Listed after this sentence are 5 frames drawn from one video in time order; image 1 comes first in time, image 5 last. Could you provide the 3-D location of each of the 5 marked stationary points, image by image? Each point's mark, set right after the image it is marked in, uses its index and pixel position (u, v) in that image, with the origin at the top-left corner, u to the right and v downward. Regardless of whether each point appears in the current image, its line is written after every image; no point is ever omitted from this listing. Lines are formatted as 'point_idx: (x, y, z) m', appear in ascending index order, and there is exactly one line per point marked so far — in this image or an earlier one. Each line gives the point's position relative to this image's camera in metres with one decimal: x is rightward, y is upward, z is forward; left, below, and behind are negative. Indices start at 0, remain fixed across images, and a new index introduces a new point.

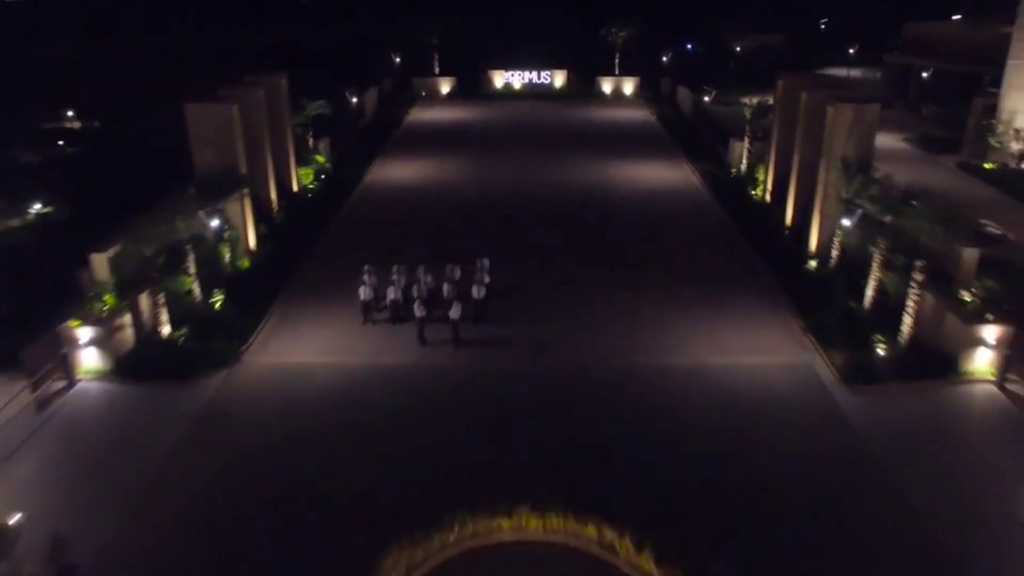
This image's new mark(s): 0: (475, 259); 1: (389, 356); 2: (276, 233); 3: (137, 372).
0: (-0.6, +0.5, +15.8) m
1: (-1.6, -1.0, +12.8) m
2: (-4.4, +1.1, +17.4) m
3: (-5.0, -1.0, +12.3) m
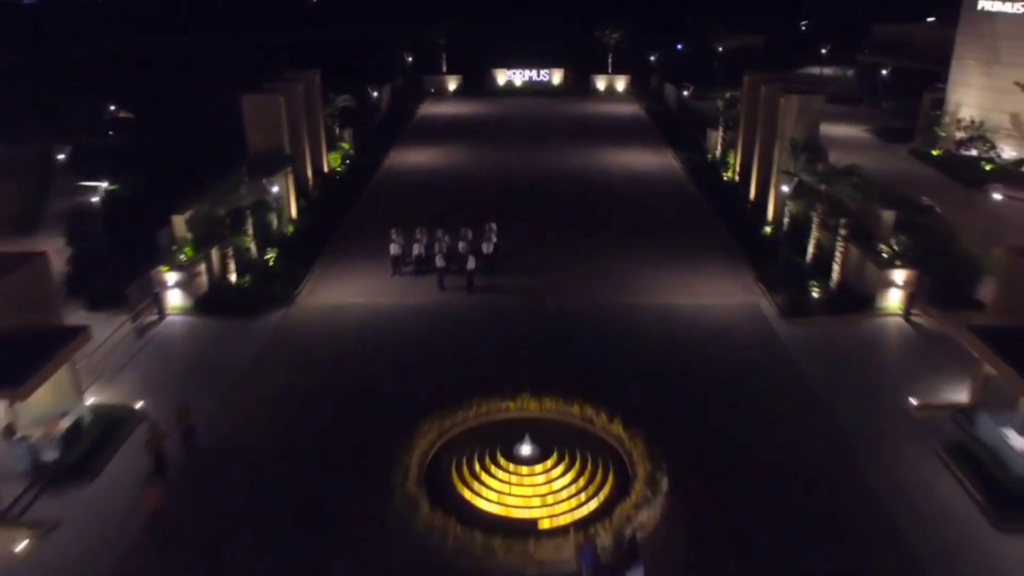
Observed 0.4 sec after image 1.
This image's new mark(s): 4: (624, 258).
0: (-0.5, +1.3, +18.7) m
1: (-1.6, -0.2, +15.7) m
2: (-4.4, +1.9, +20.3) m
3: (-4.9, -0.3, +15.3) m
4: (+2.1, +0.6, +17.5) m
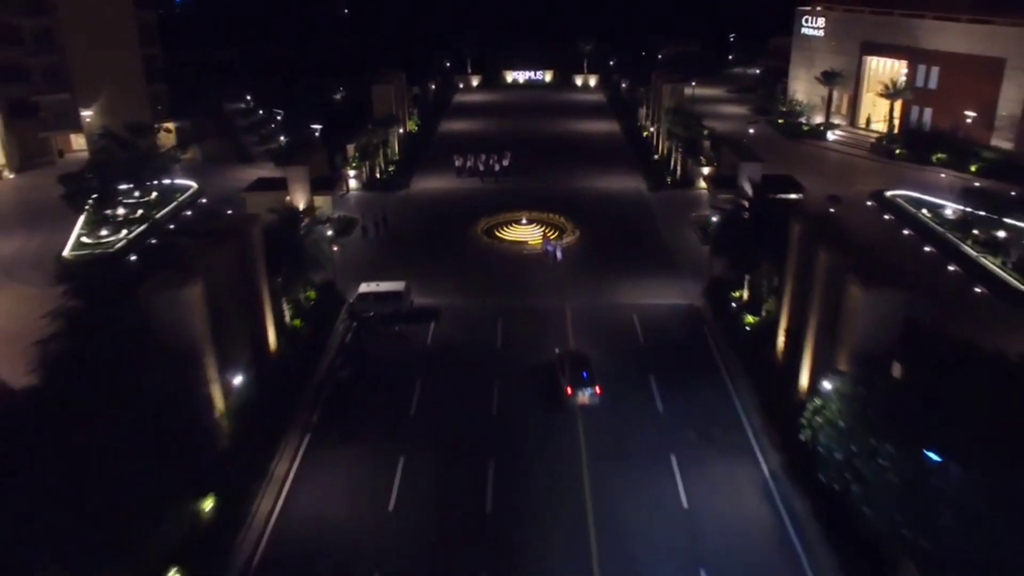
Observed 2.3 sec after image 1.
0: (-0.3, +5.0, +34.4) m
1: (-1.4, +3.5, +31.4) m
2: (-4.2, +5.5, +36.0) m
3: (-4.7, +3.4, +31.0) m
4: (+2.3, +4.2, +33.1) m
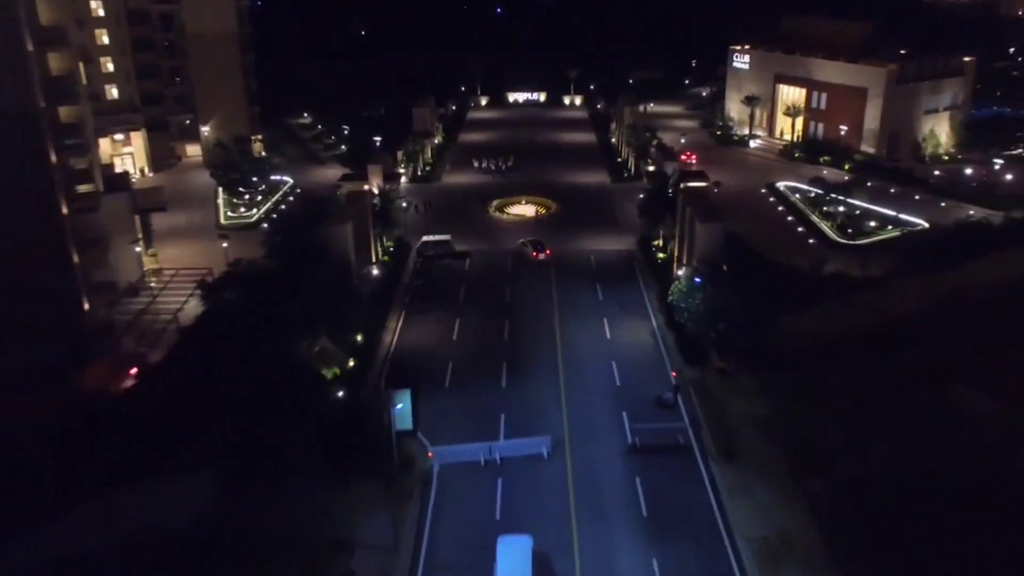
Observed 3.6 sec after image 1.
0: (-0.2, +6.6, +47.2) m
1: (-1.3, +5.2, +44.2) m
2: (-4.0, +7.2, +48.8) m
3: (-4.6, +5.1, +43.7) m
4: (+2.5, +5.9, +45.9) m
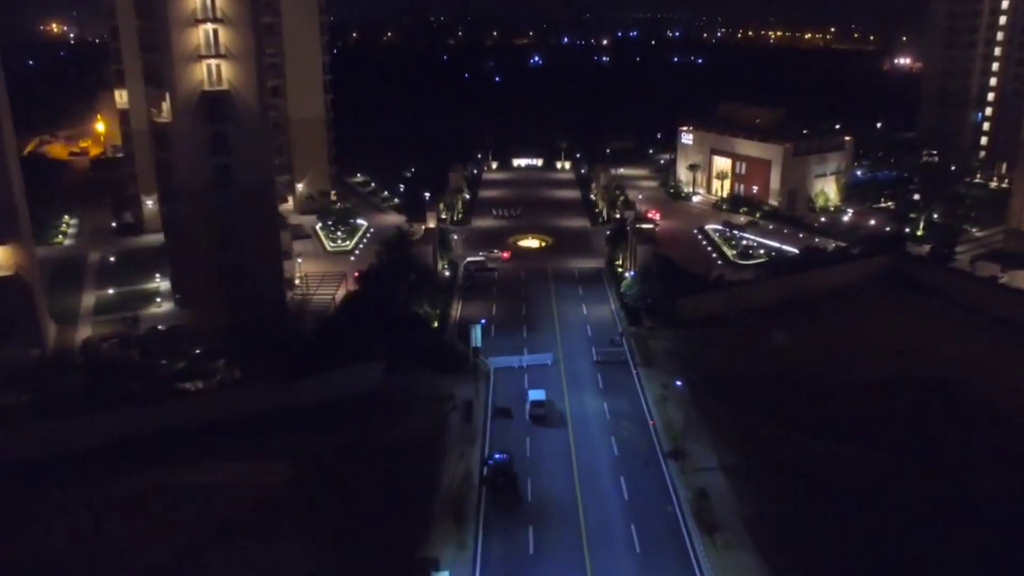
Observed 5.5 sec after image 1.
0: (+0.3, +5.7, +65.7) m
1: (-0.7, +4.4, +62.7) m
2: (-3.5, +6.1, +67.4) m
3: (-4.0, +4.4, +62.2) m
4: (+3.0, +5.1, +64.5) m
